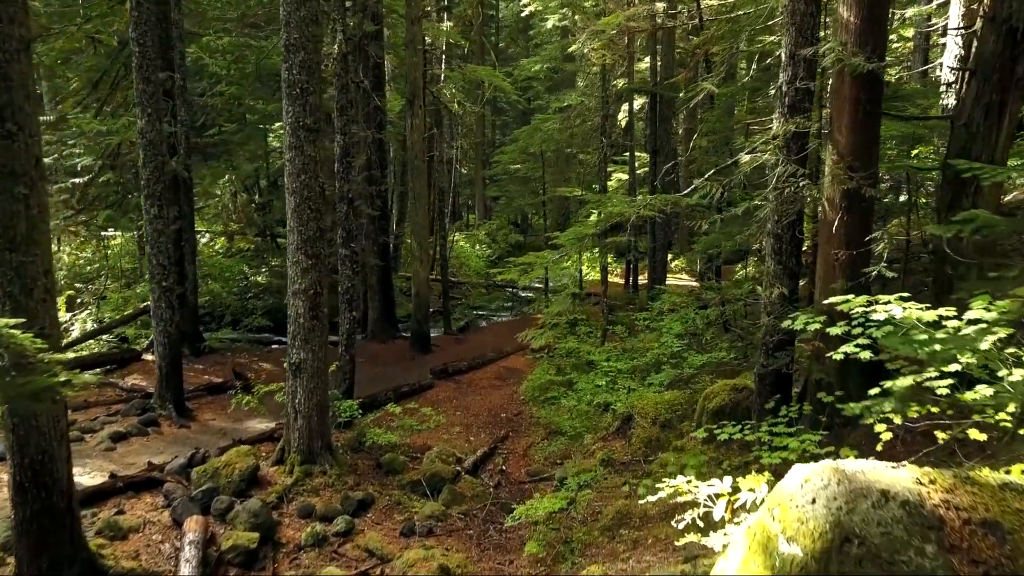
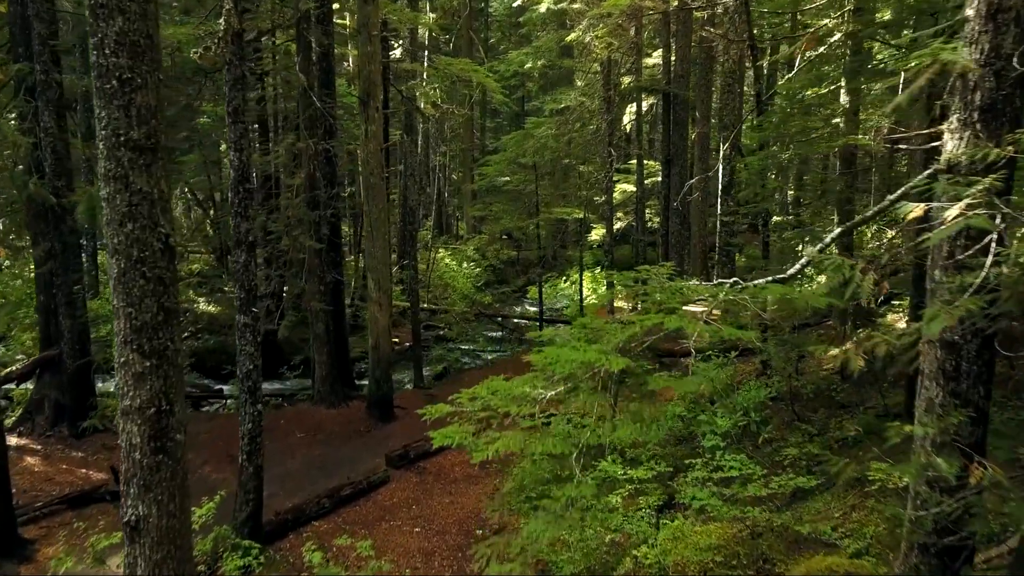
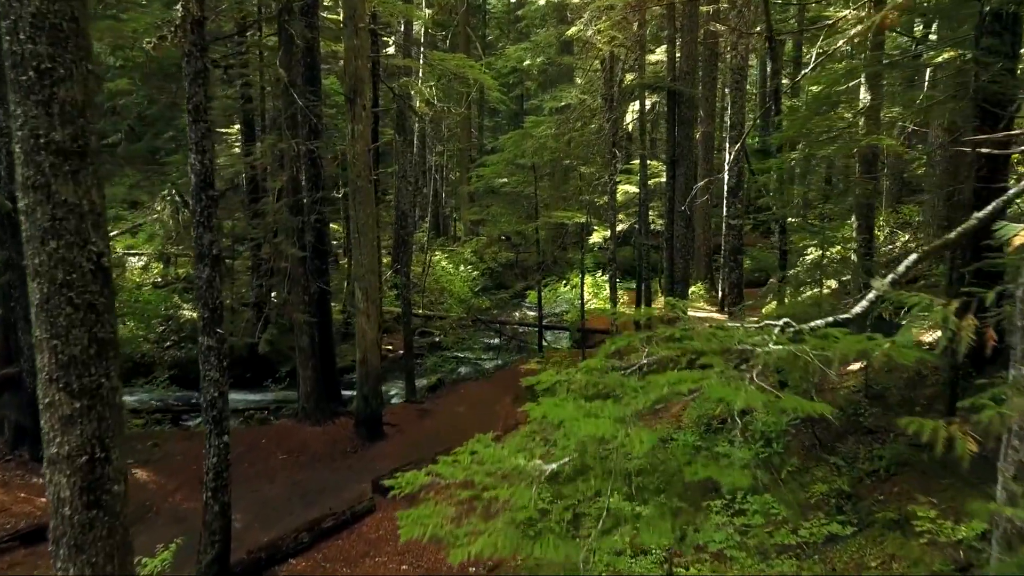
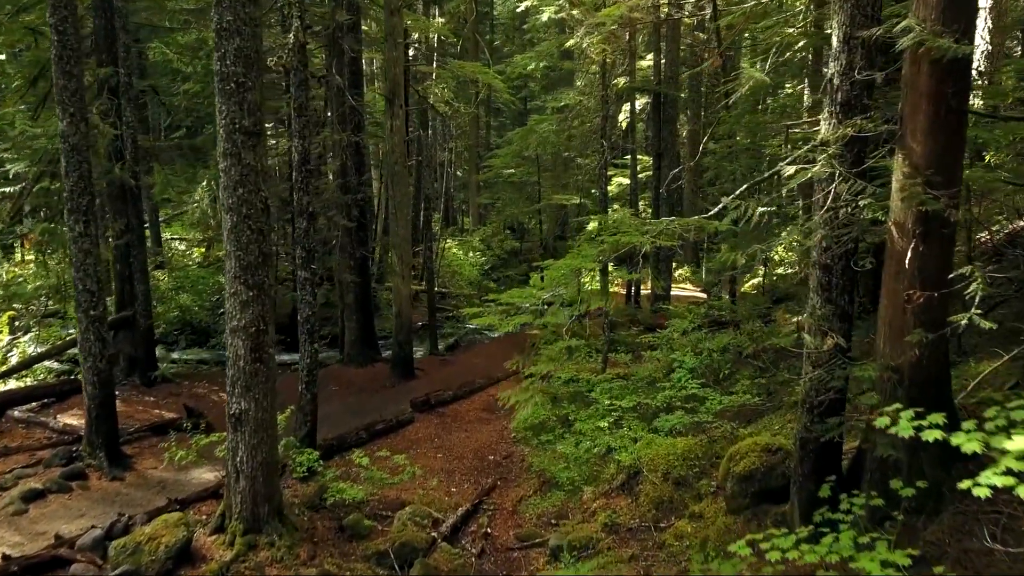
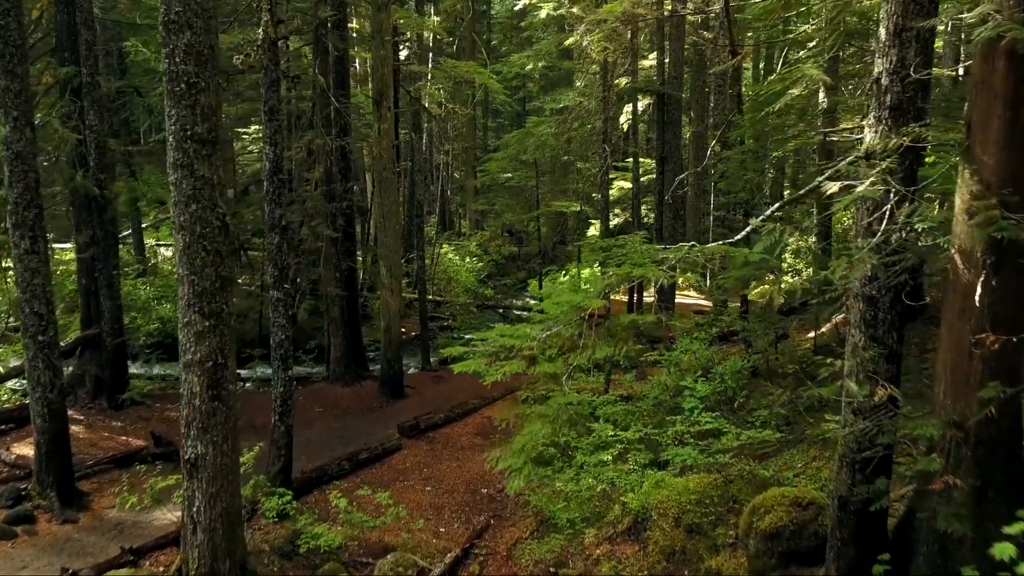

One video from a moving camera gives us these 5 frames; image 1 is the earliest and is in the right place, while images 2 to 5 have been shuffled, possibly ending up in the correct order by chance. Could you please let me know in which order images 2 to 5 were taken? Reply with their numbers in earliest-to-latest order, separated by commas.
4, 5, 2, 3
